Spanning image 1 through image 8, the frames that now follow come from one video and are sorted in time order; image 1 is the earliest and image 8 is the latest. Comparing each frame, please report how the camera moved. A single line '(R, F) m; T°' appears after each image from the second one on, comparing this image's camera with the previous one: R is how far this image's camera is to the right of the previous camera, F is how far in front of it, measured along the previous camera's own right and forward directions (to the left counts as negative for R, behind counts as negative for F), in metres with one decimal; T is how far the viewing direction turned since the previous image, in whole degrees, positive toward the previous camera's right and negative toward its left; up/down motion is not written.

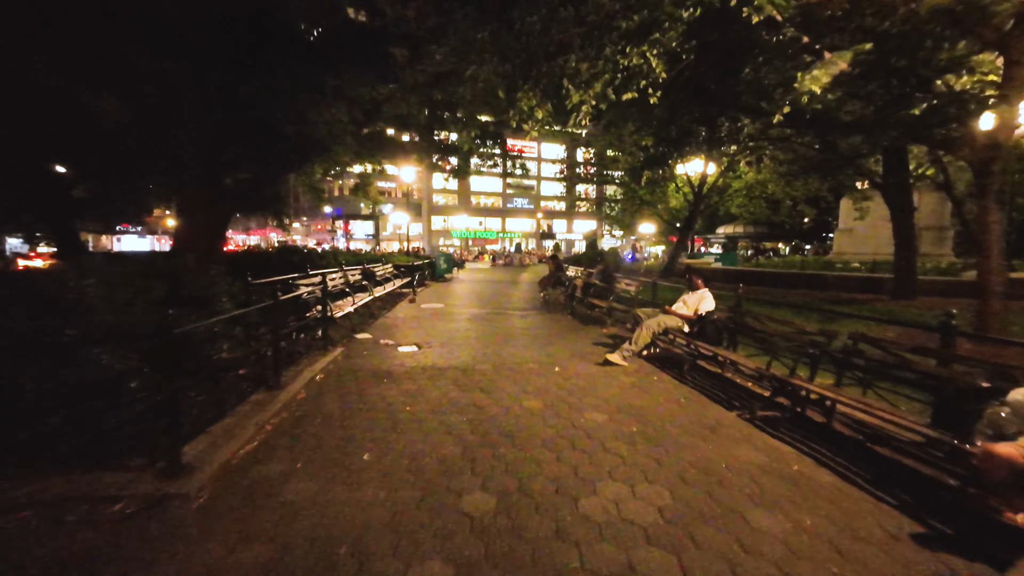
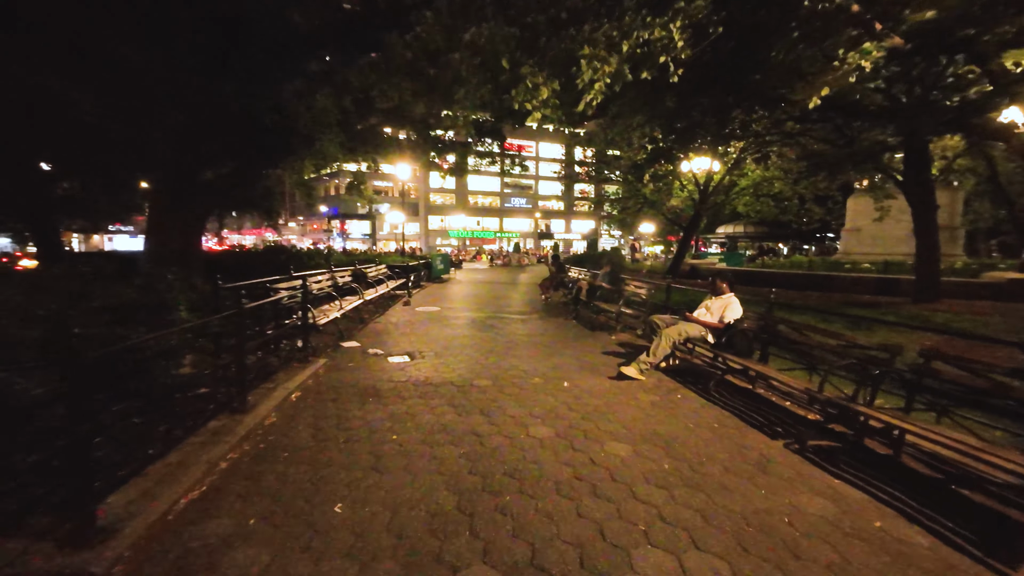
(-0.1, +0.7) m; 0°
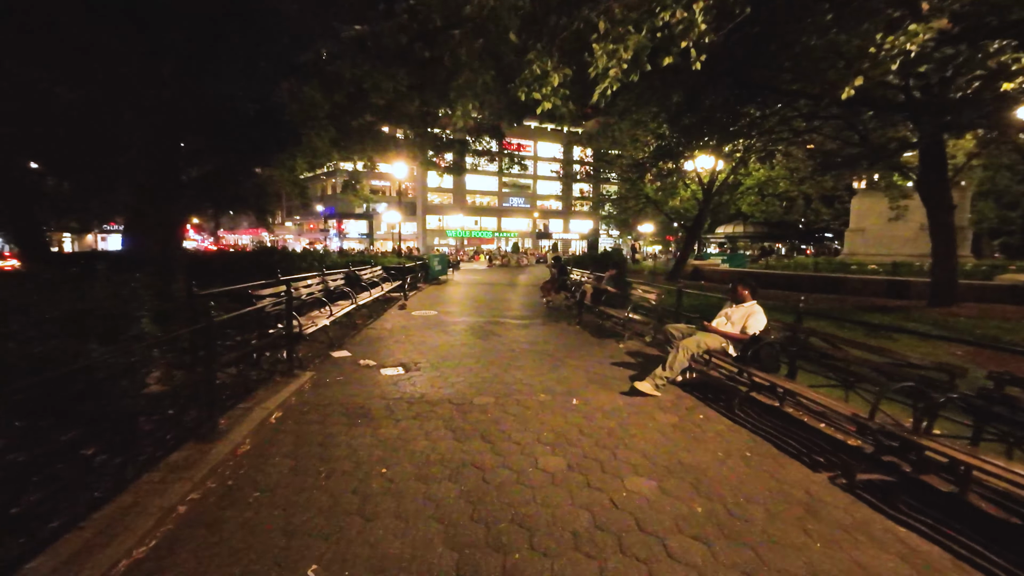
(-0.1, +0.5) m; 0°
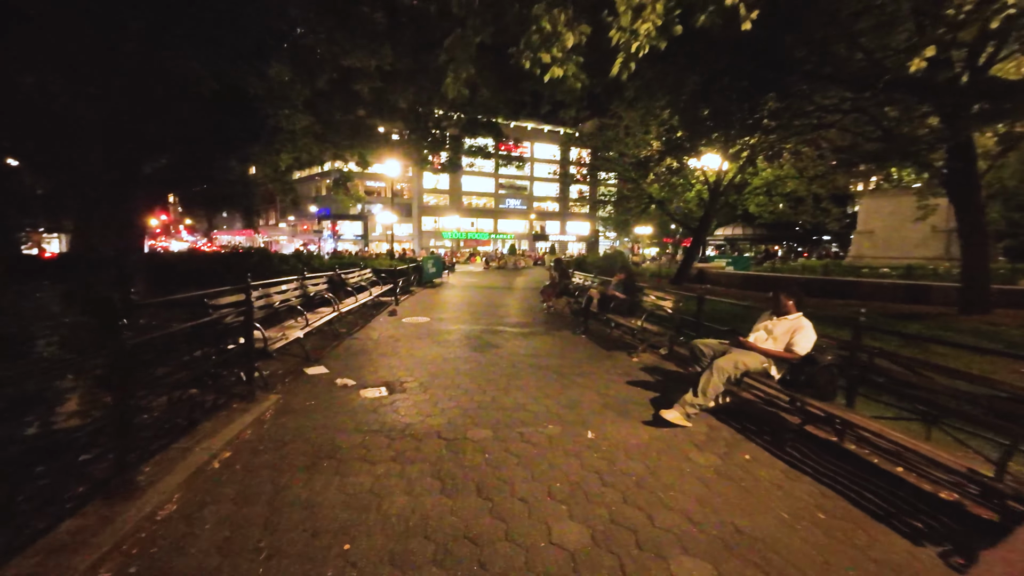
(-0.1, +0.8) m; +1°
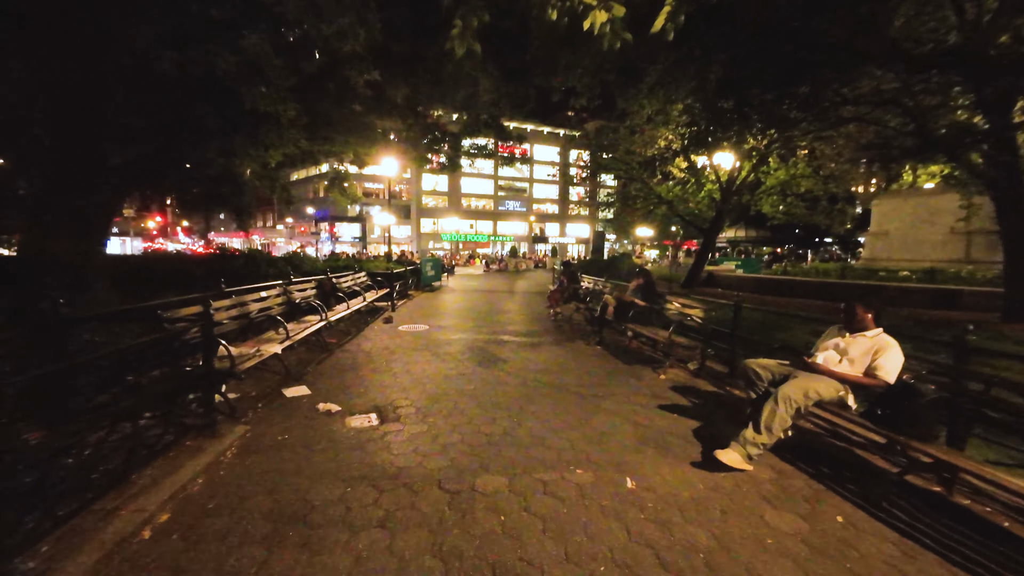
(-0.2, +0.8) m; 0°
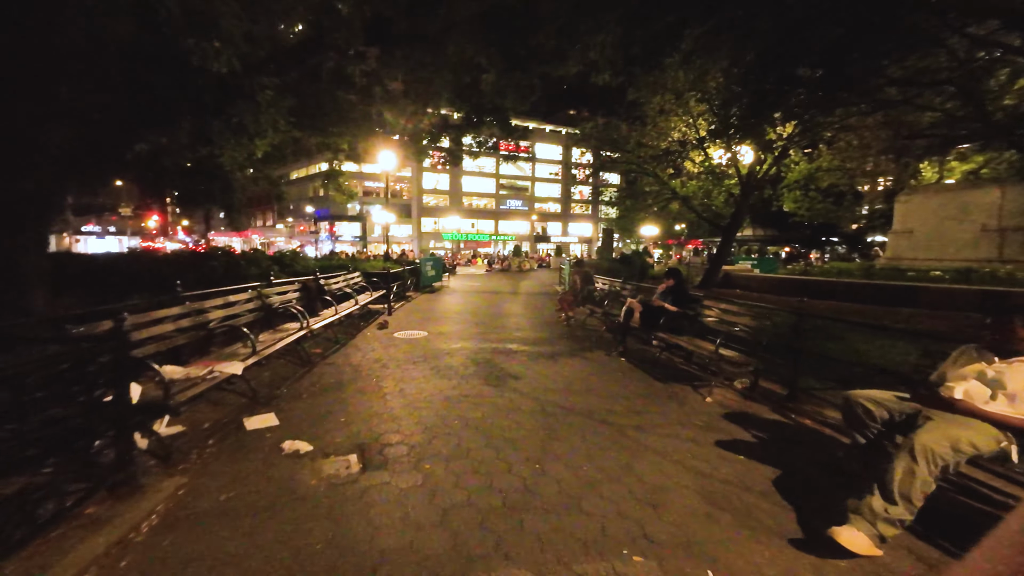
(-0.2, +1.0) m; 0°
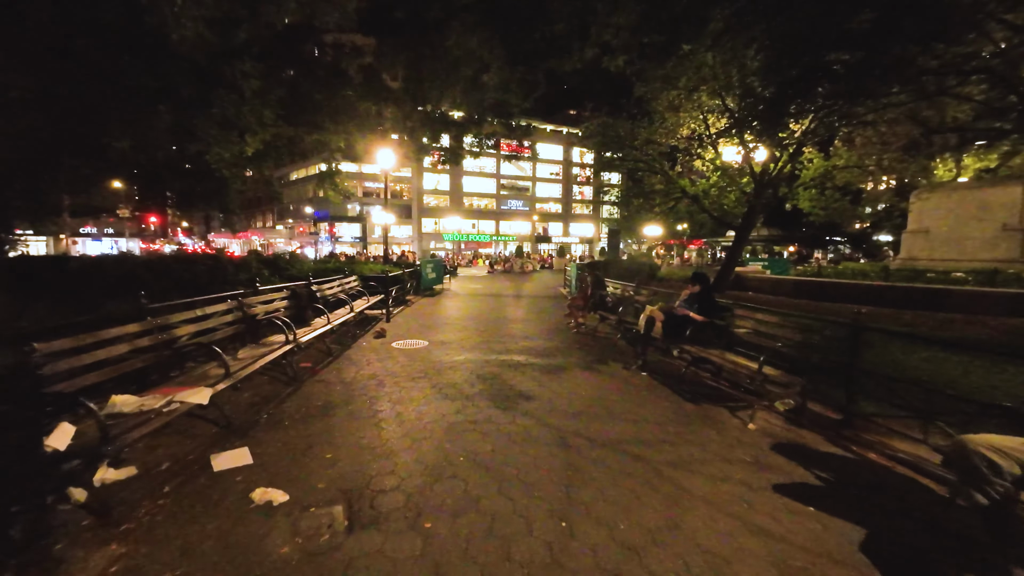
(-0.1, +0.6) m; 0°
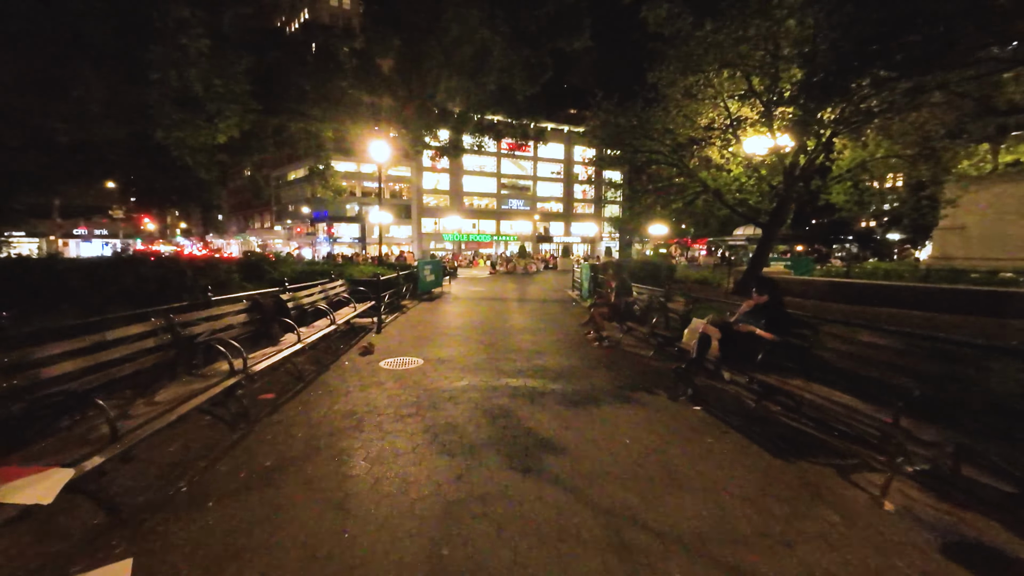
(-0.2, +1.3) m; 0°
